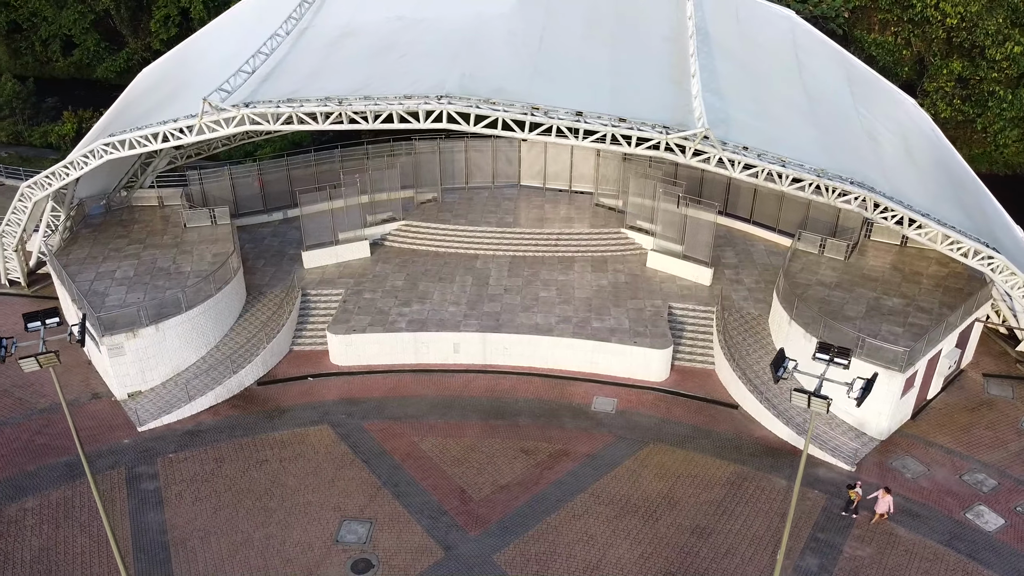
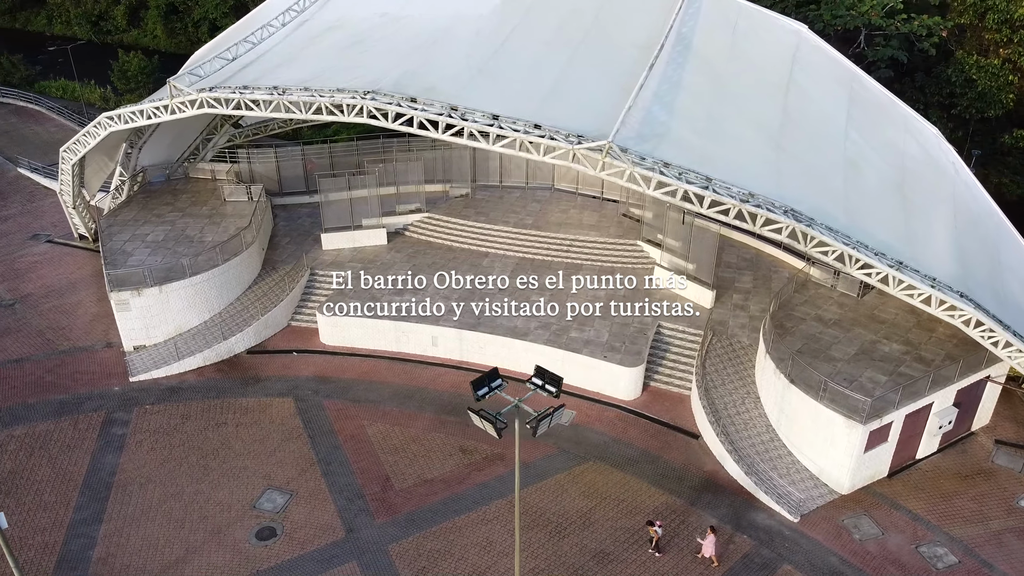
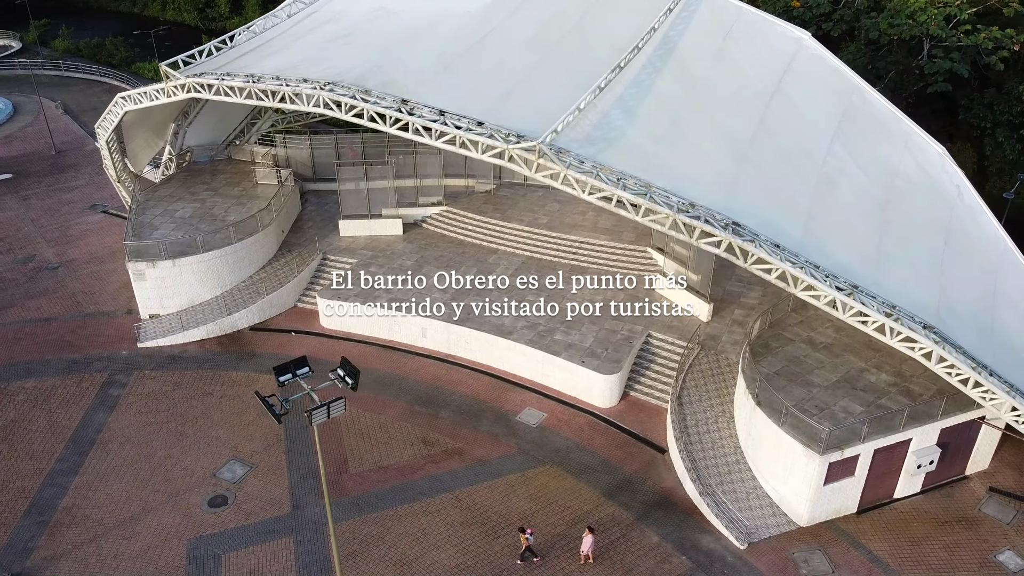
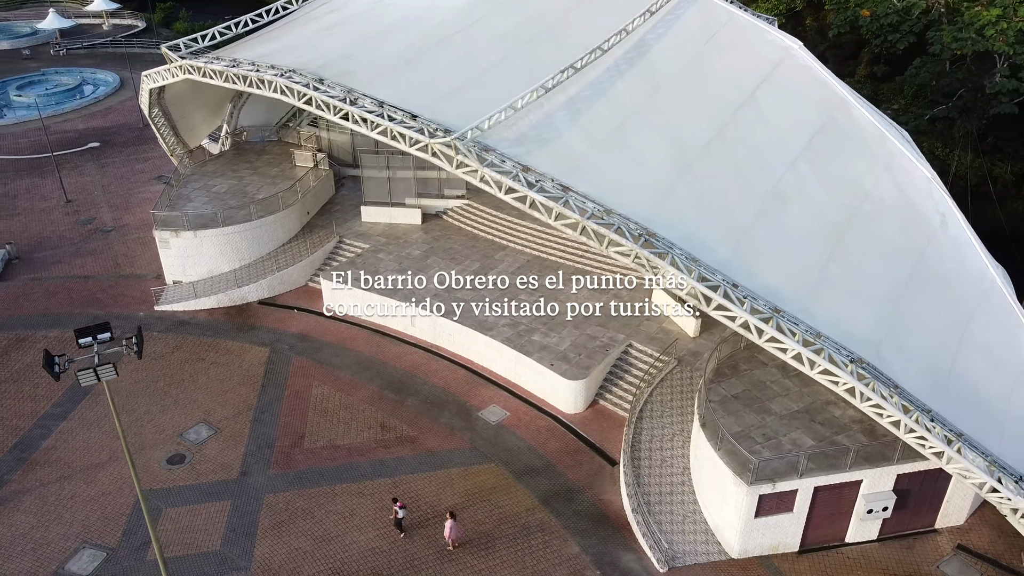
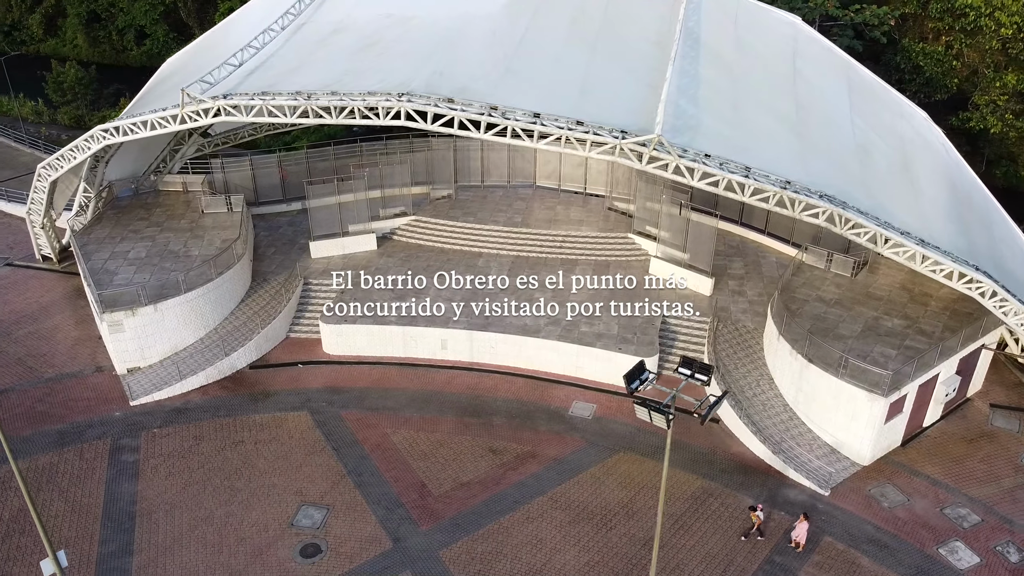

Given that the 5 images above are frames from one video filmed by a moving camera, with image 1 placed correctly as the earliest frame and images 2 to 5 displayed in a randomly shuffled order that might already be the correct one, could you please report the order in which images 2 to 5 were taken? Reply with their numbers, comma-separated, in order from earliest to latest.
5, 2, 3, 4
